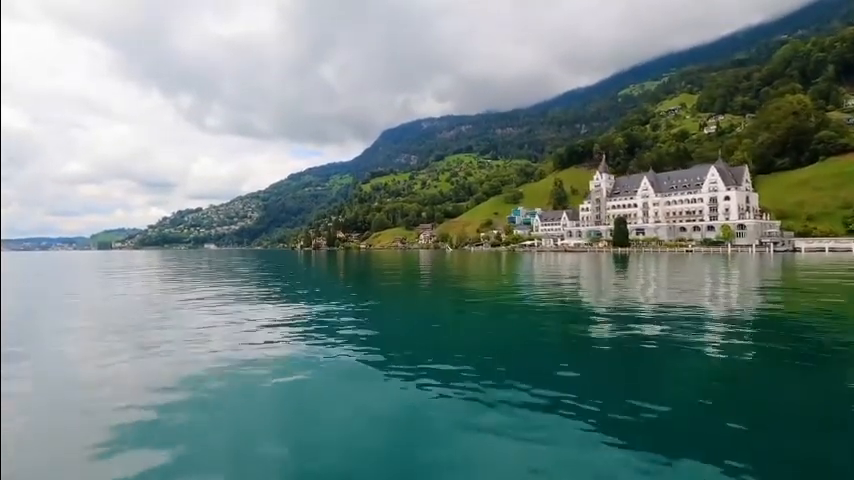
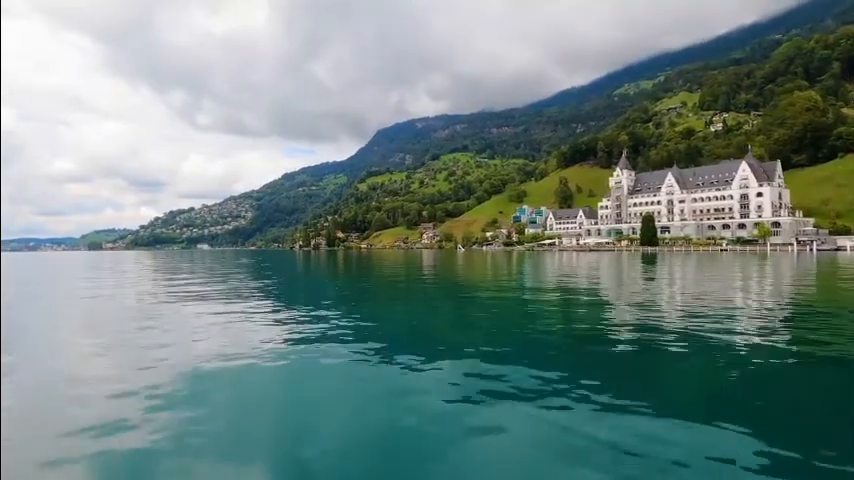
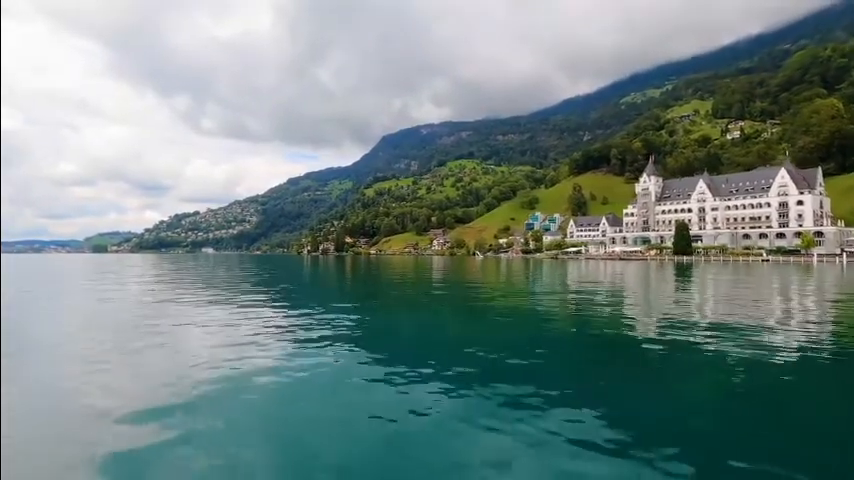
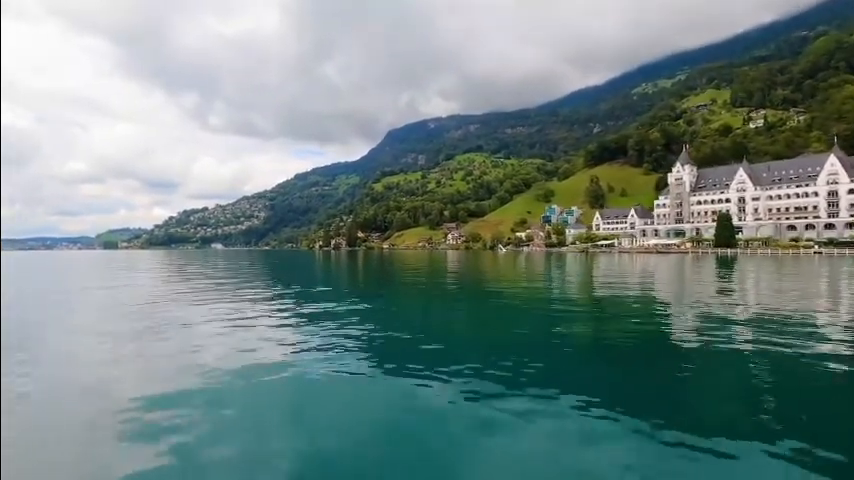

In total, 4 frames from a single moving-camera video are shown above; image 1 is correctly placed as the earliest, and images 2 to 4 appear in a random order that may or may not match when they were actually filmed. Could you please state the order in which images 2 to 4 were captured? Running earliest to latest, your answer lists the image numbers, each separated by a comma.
2, 3, 4
